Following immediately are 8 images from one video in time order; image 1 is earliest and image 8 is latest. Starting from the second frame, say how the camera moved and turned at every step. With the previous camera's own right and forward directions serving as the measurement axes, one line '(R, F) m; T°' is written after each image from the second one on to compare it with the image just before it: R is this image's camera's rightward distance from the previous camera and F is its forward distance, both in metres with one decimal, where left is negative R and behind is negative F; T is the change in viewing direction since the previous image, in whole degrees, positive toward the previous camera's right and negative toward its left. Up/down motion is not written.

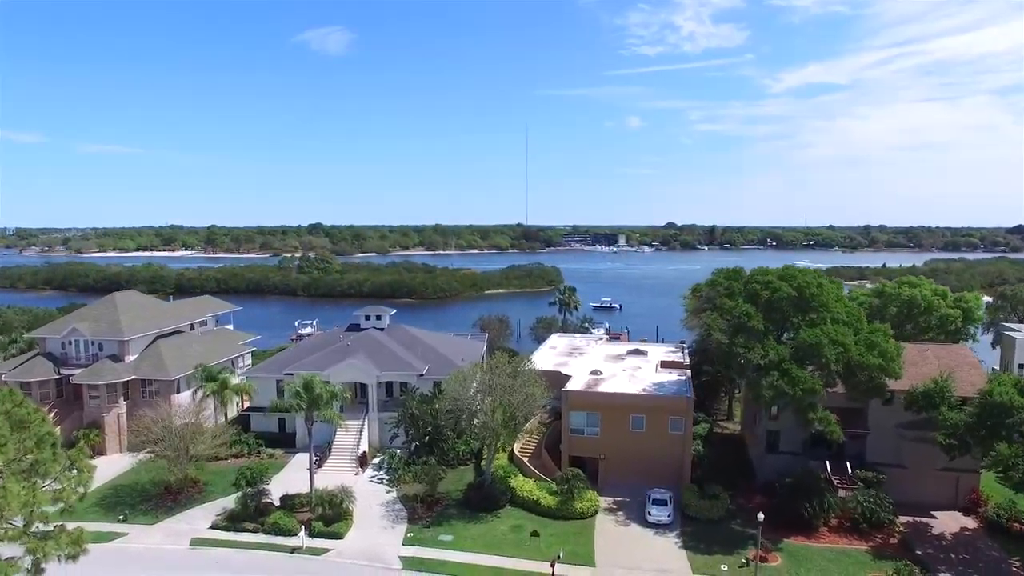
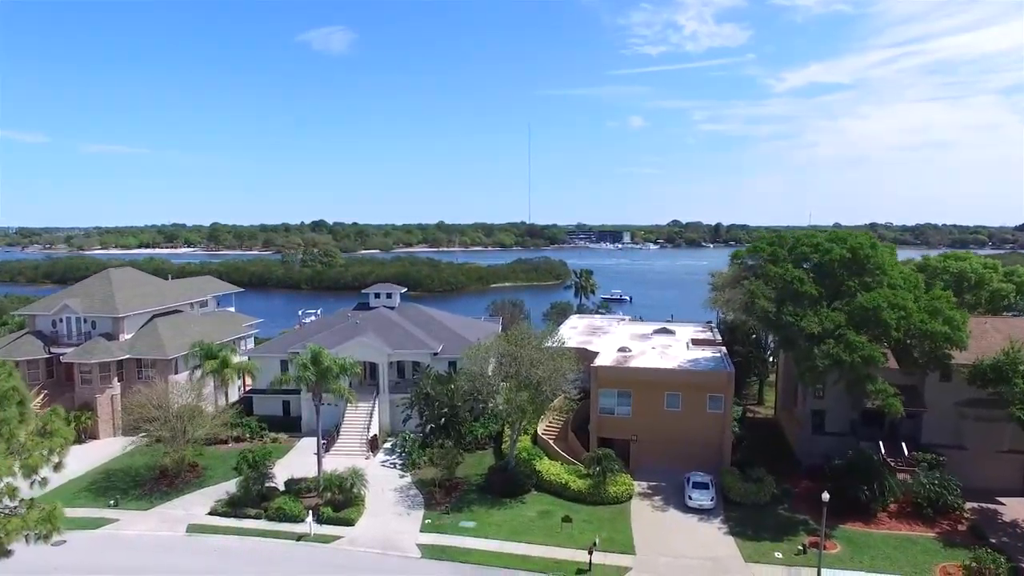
(-1.1, +3.1) m; 0°
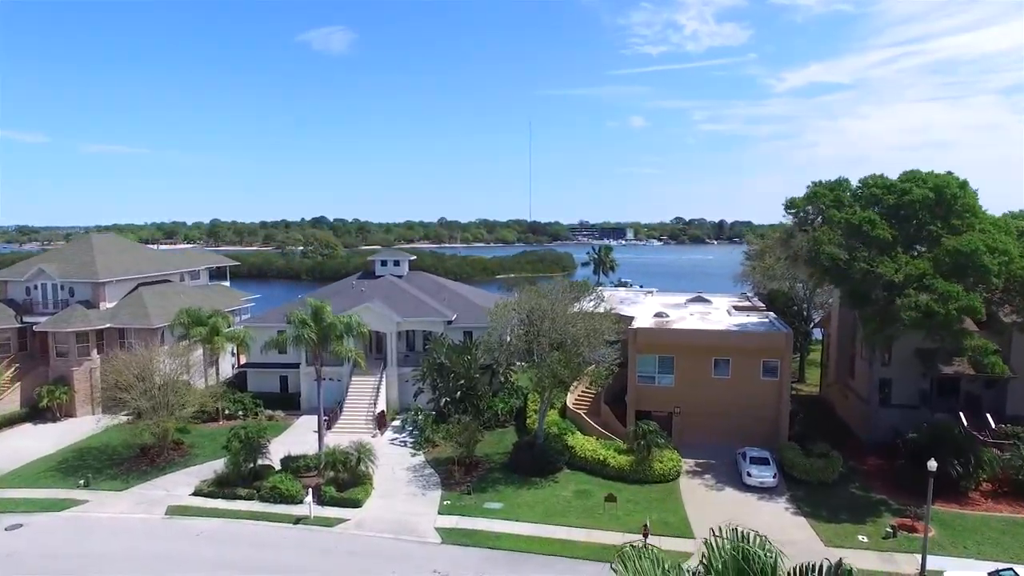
(-1.2, +4.3) m; 0°
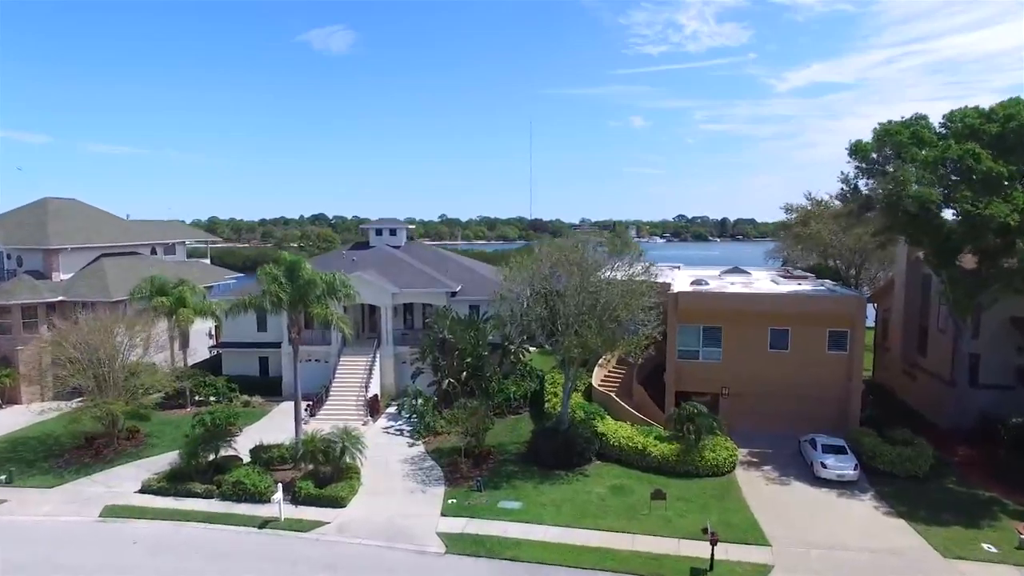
(-0.6, +5.1) m; 0°
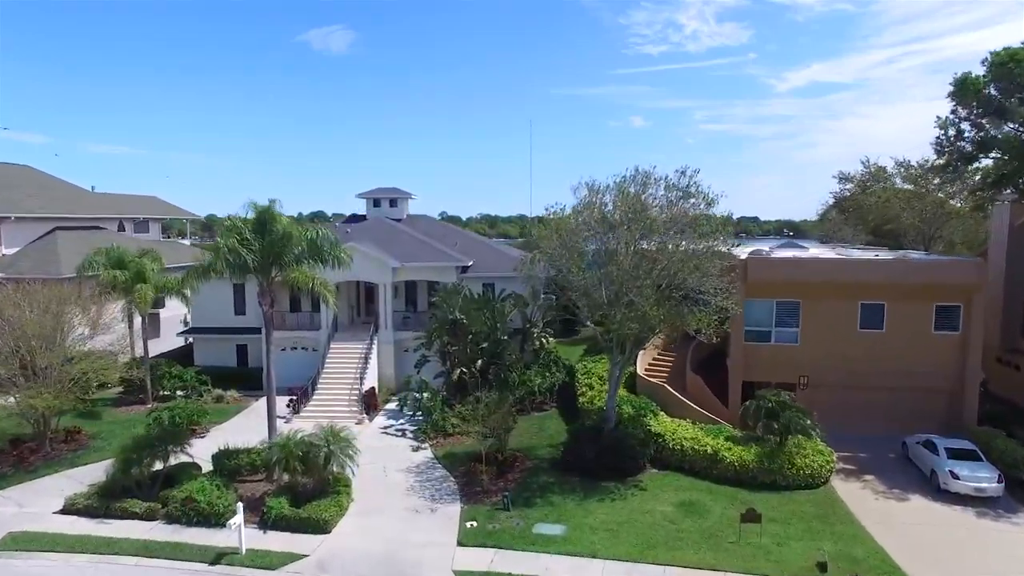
(-0.9, +5.2) m; 0°
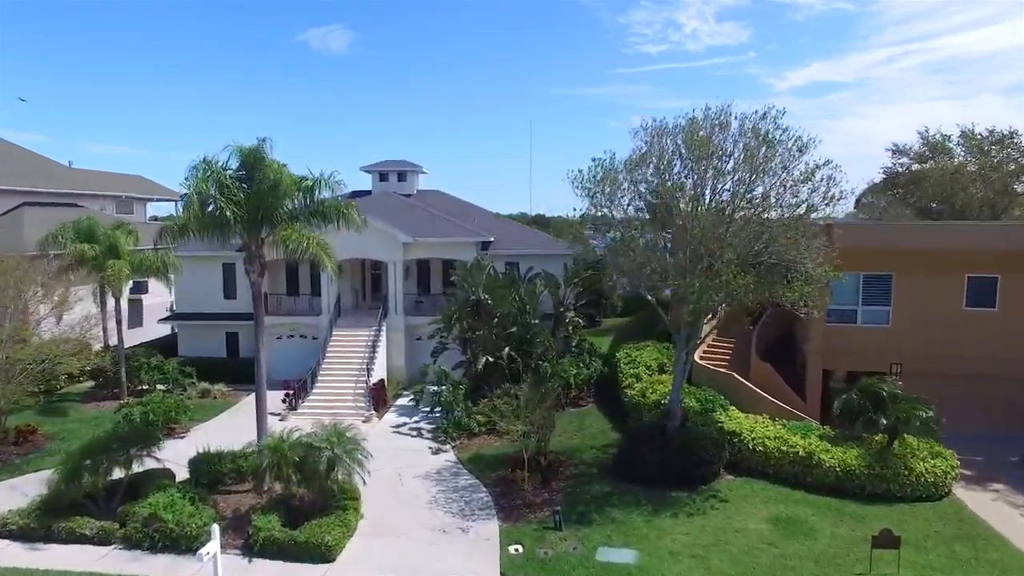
(-1.0, +3.5) m; 0°
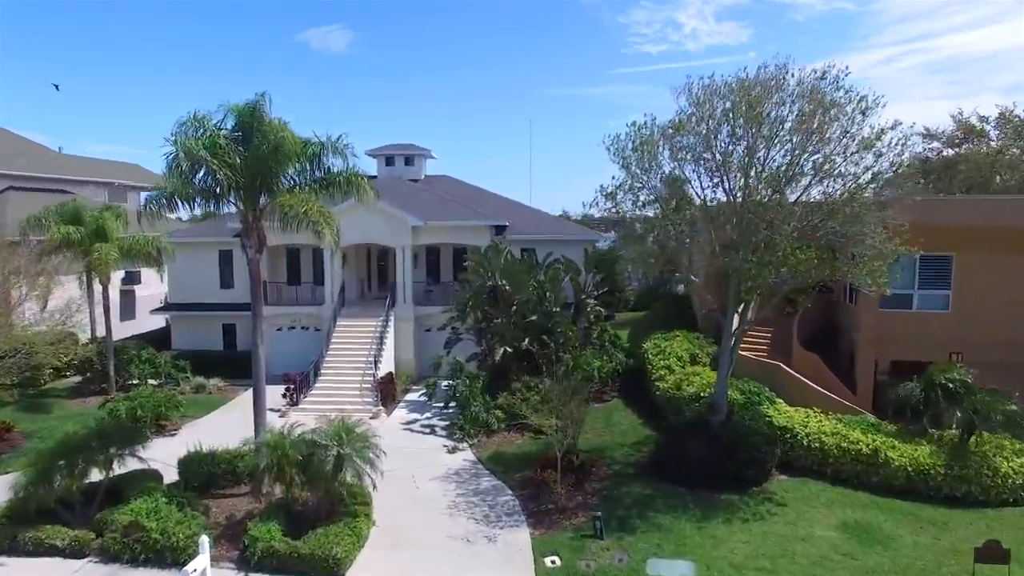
(-0.6, +1.7) m; 0°
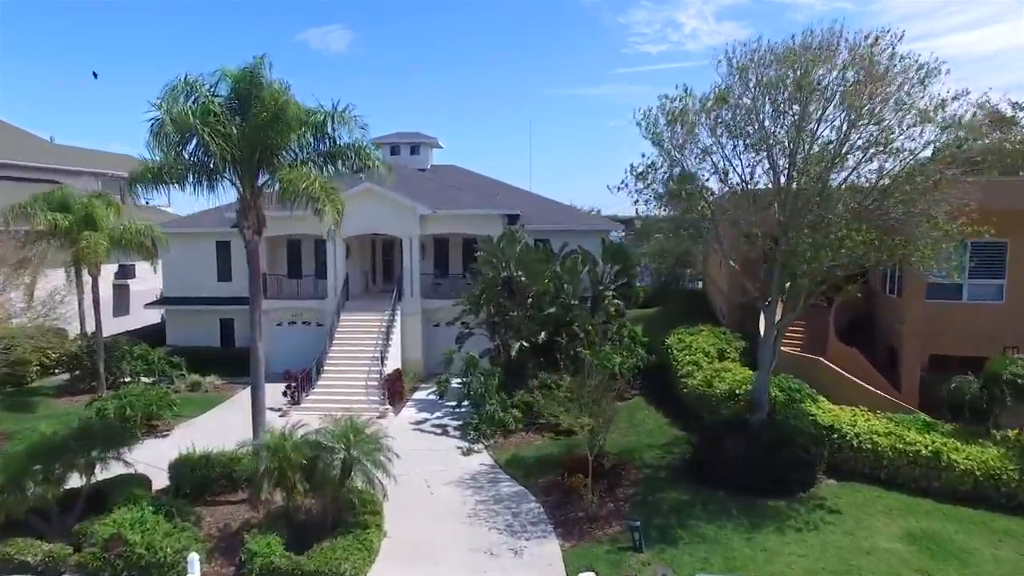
(-0.4, +1.2) m; 0°
